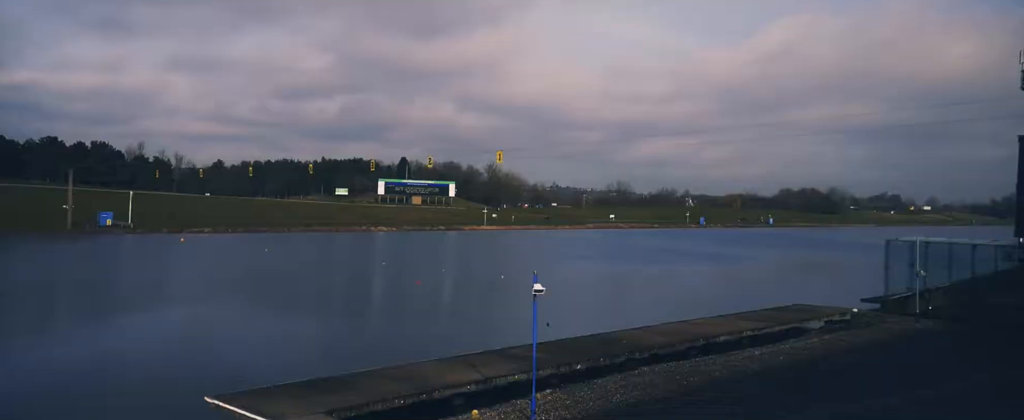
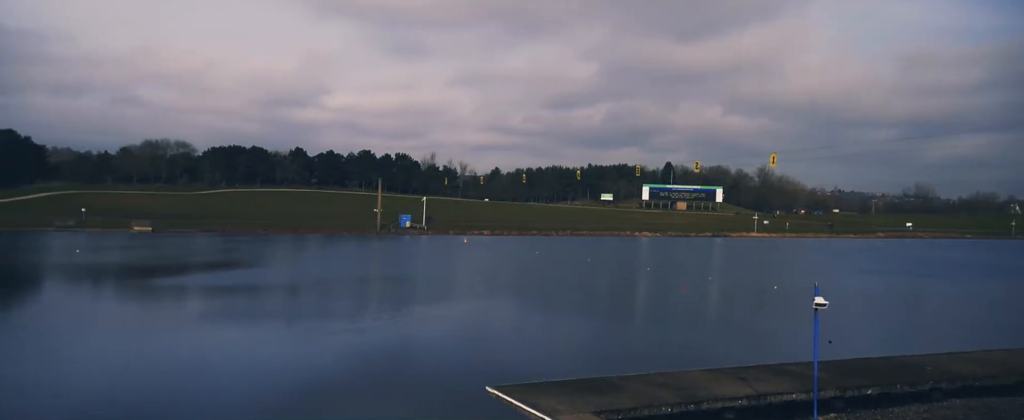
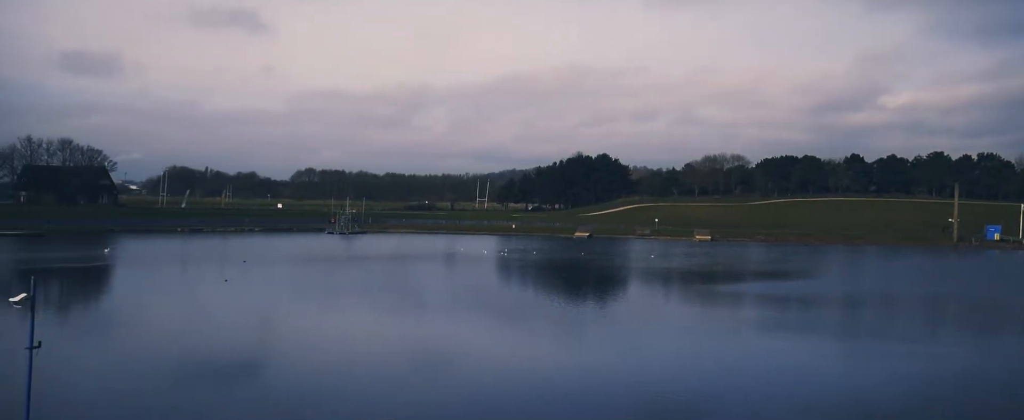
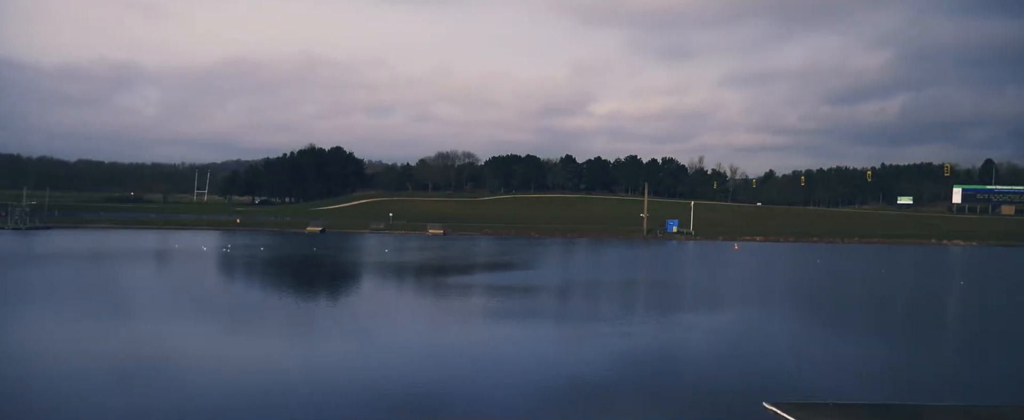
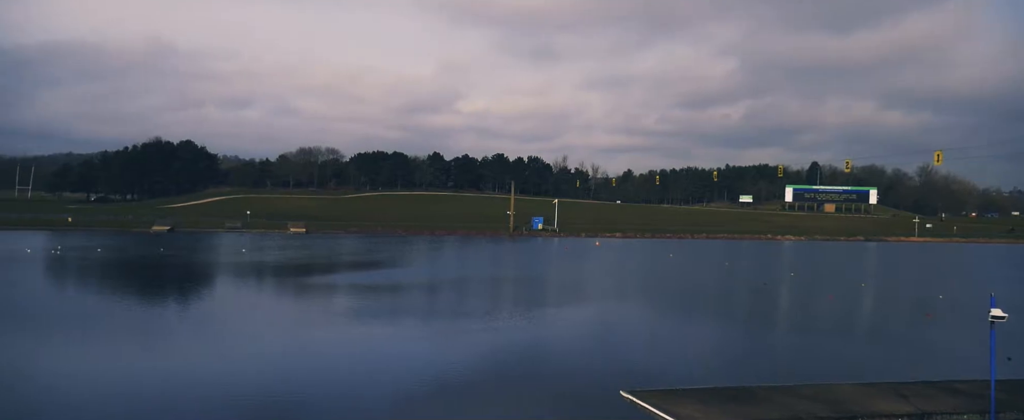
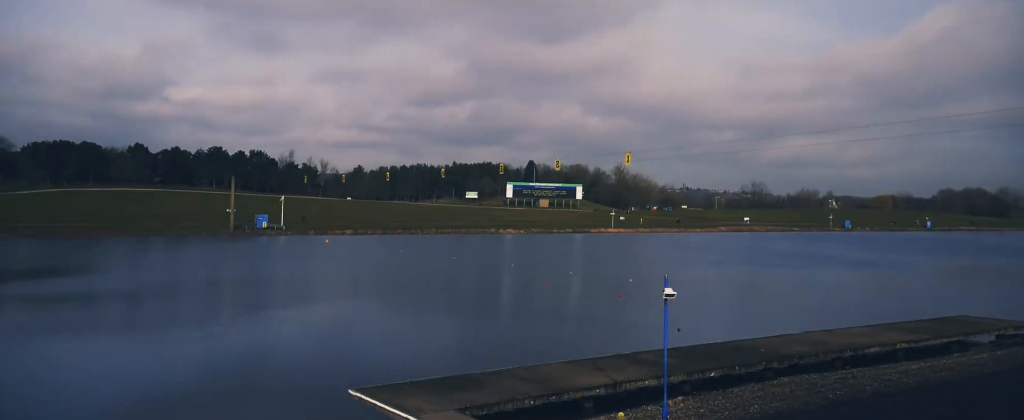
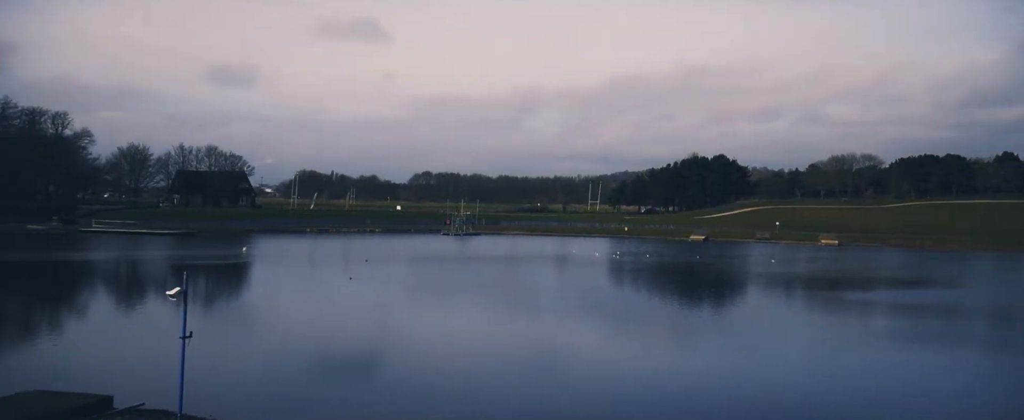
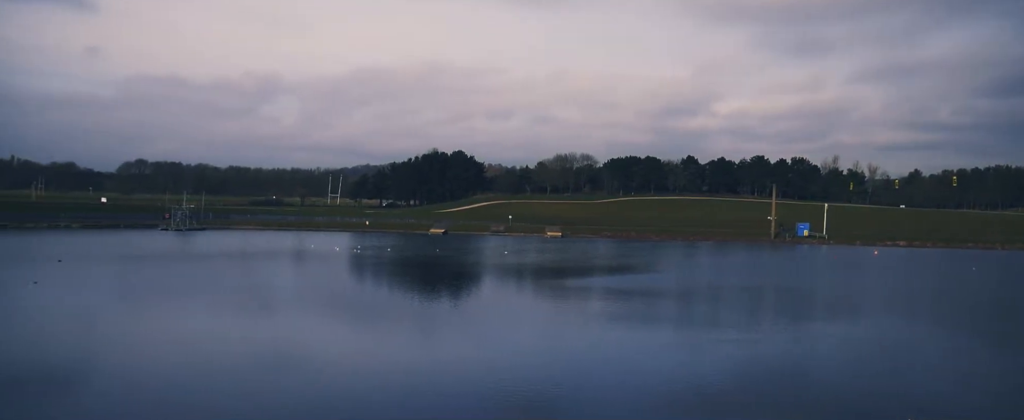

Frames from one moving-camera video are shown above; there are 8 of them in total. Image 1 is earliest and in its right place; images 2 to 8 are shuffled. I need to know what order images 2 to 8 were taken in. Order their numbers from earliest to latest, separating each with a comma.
6, 2, 5, 4, 8, 3, 7
